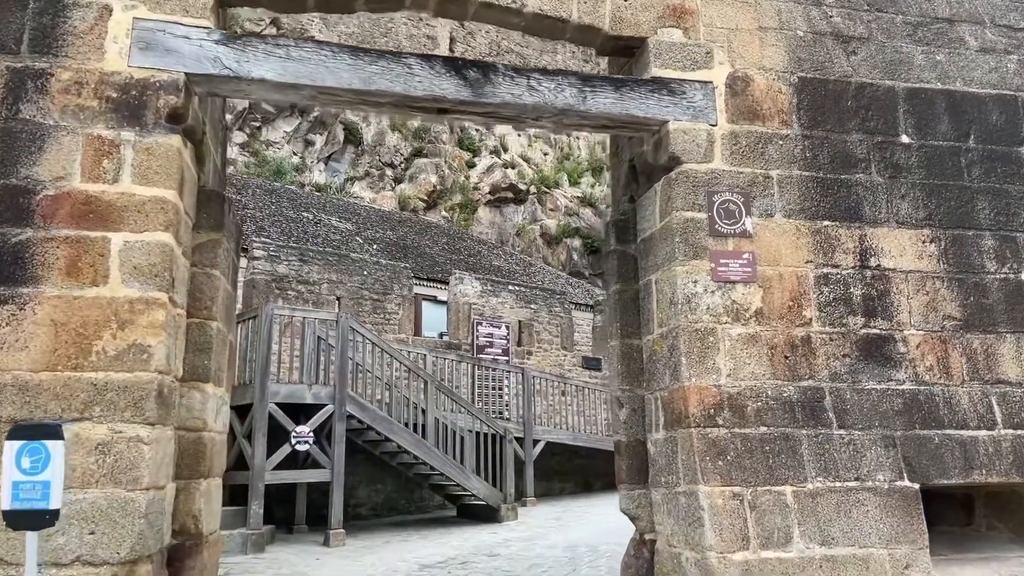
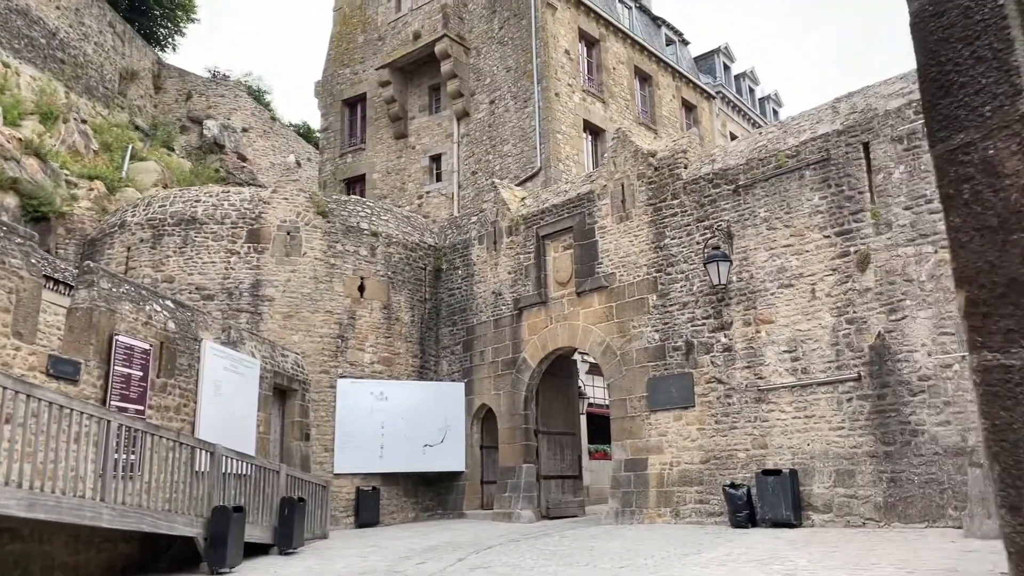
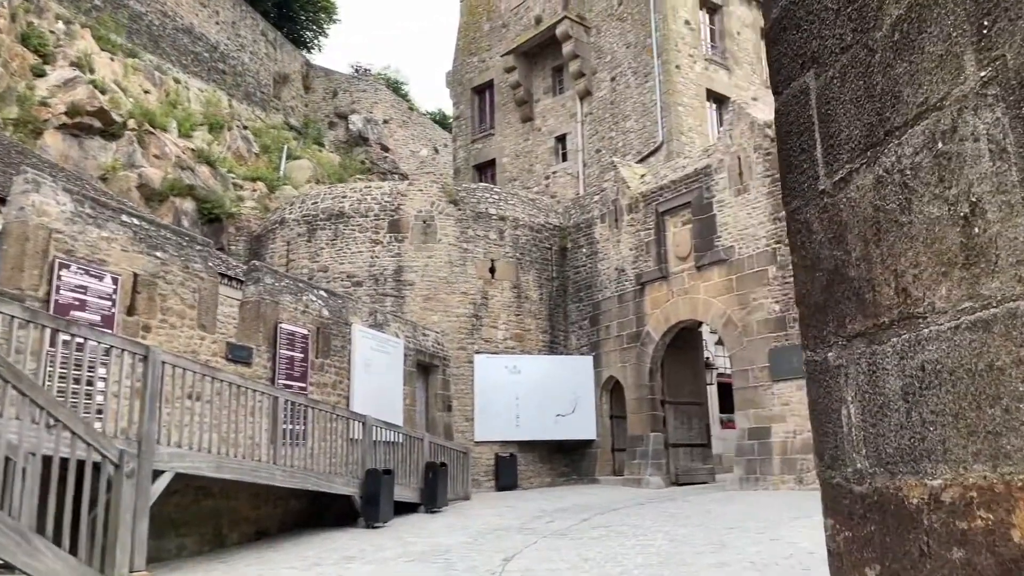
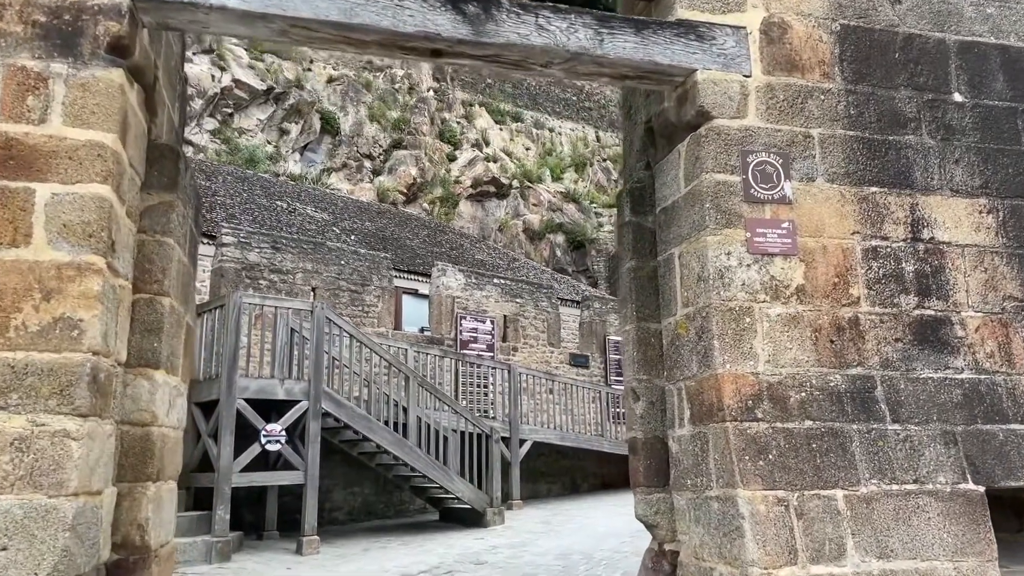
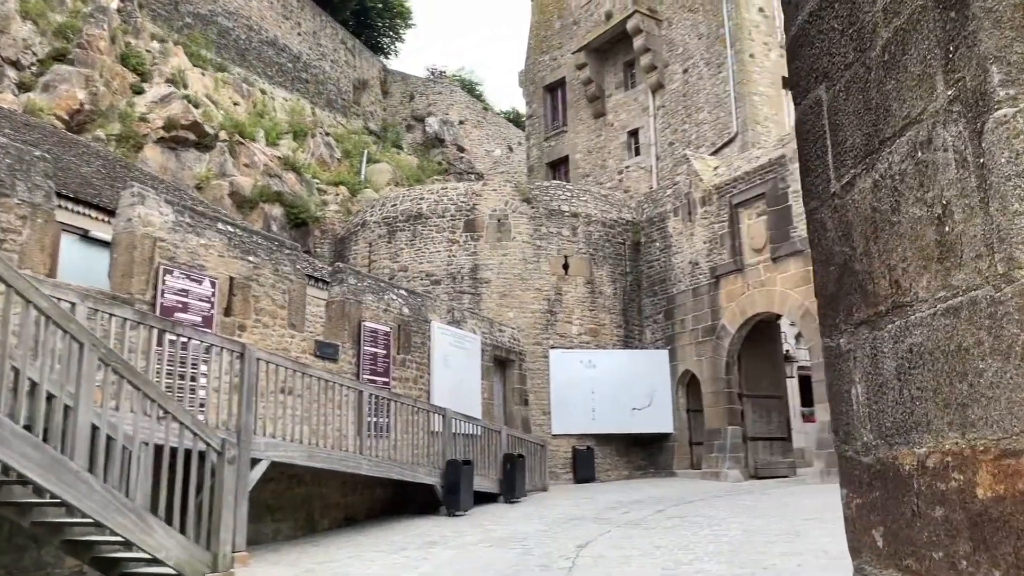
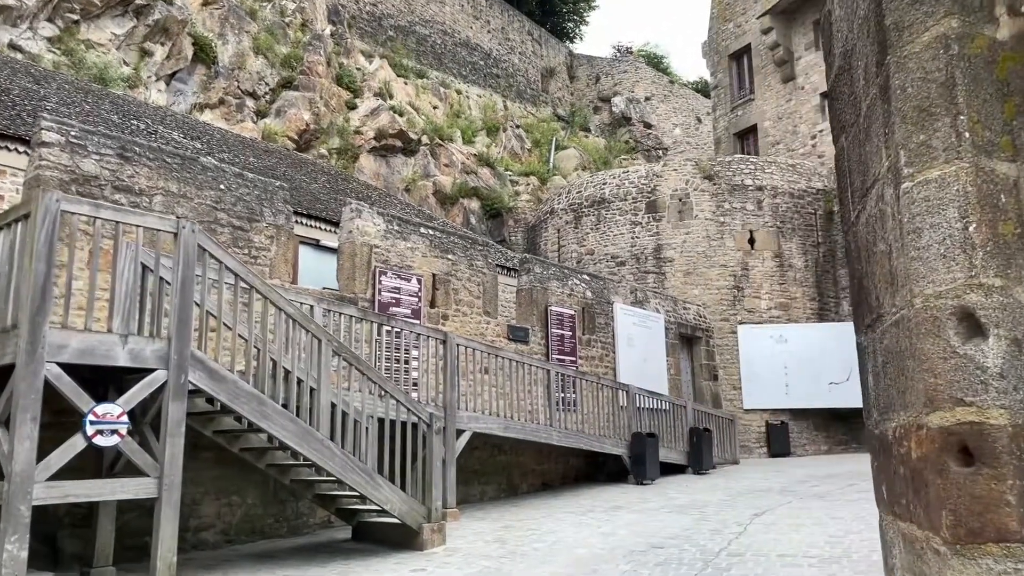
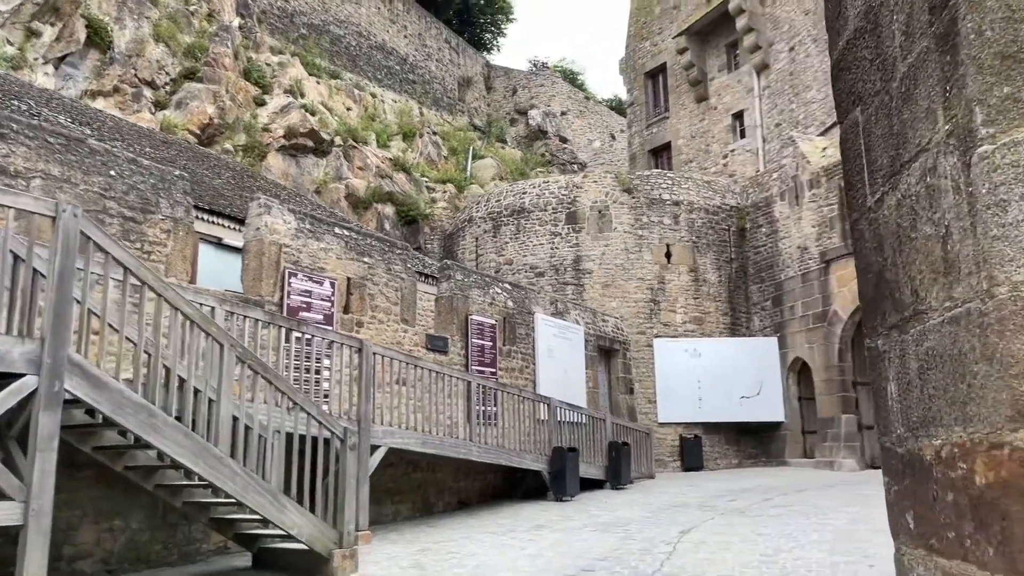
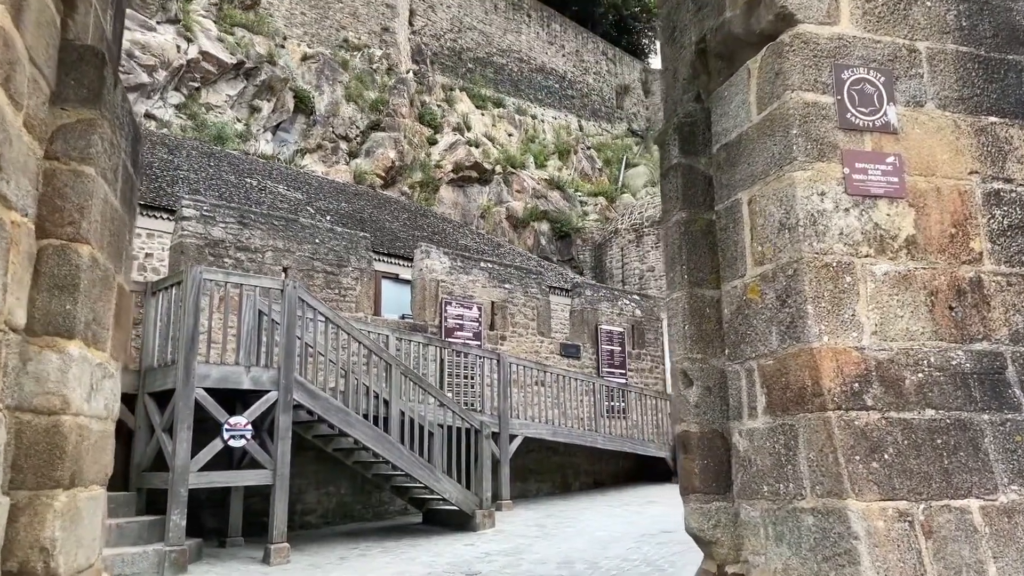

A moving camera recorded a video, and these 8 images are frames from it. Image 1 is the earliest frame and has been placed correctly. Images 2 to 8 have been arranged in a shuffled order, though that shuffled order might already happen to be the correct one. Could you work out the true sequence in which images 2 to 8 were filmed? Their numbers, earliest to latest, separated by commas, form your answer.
4, 8, 6, 7, 5, 3, 2
